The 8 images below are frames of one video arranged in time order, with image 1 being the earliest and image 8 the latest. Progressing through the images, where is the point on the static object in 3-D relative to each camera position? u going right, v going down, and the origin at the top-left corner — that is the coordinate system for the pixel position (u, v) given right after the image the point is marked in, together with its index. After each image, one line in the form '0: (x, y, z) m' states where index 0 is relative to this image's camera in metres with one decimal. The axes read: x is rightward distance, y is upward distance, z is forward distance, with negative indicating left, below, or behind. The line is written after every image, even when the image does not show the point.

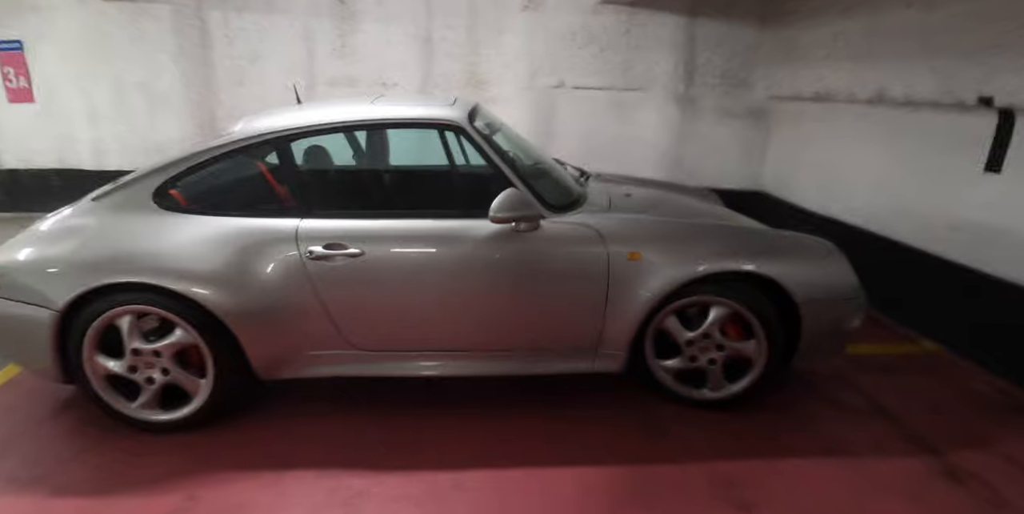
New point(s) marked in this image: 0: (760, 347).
0: (+1.1, -0.4, +2.2) m
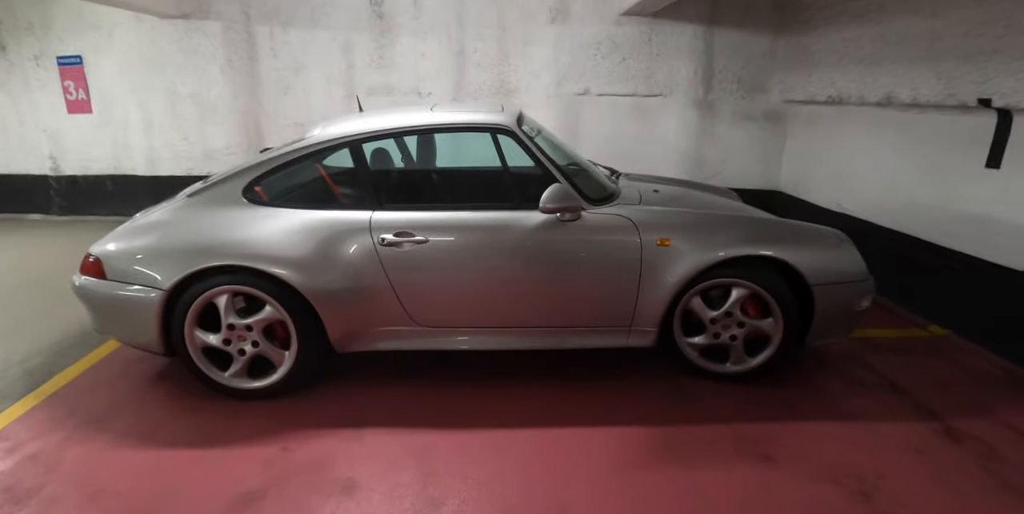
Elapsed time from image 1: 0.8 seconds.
0: (+1.3, -0.3, +2.4) m
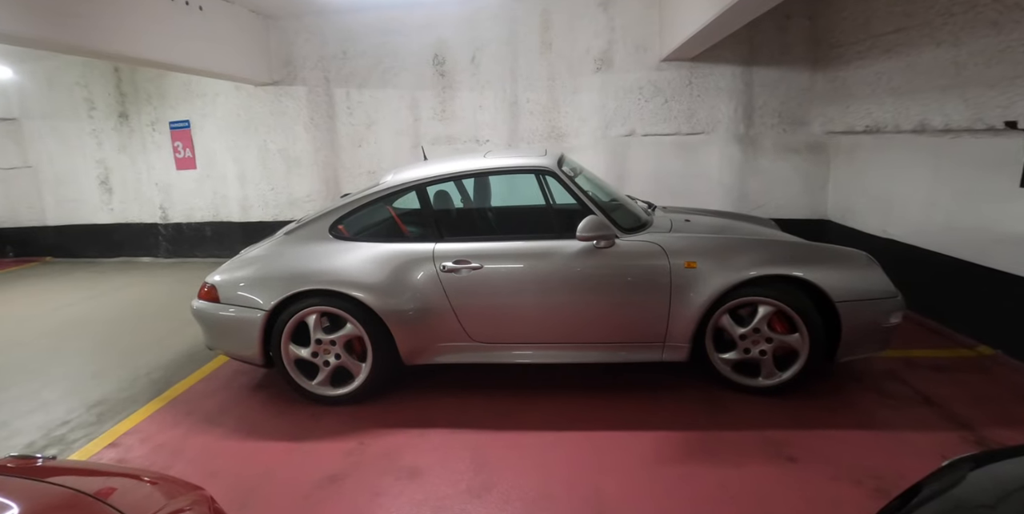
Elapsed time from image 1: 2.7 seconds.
0: (+1.6, -0.4, +2.6) m
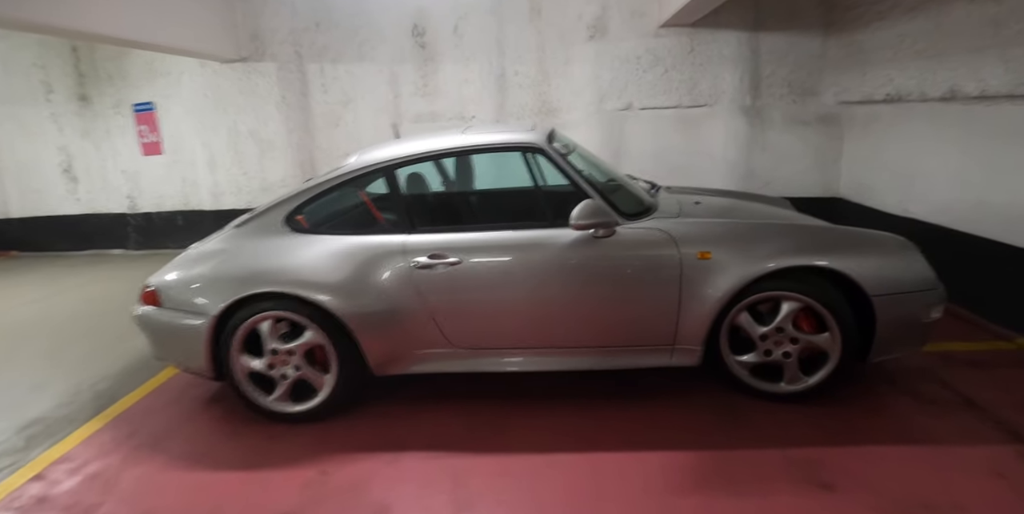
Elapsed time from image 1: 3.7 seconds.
0: (+1.5, -0.4, +2.3) m
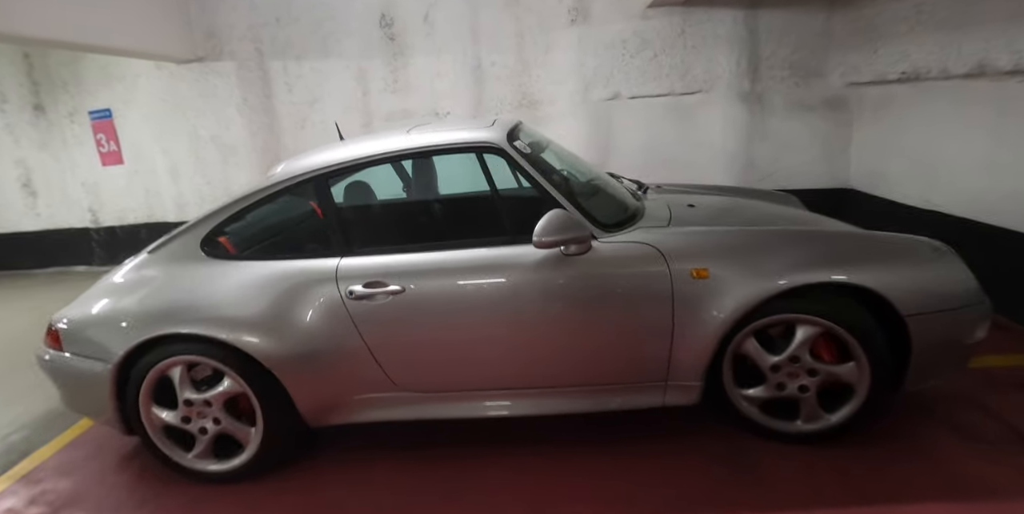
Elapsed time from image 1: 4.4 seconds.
0: (+1.3, -0.4, +1.9) m
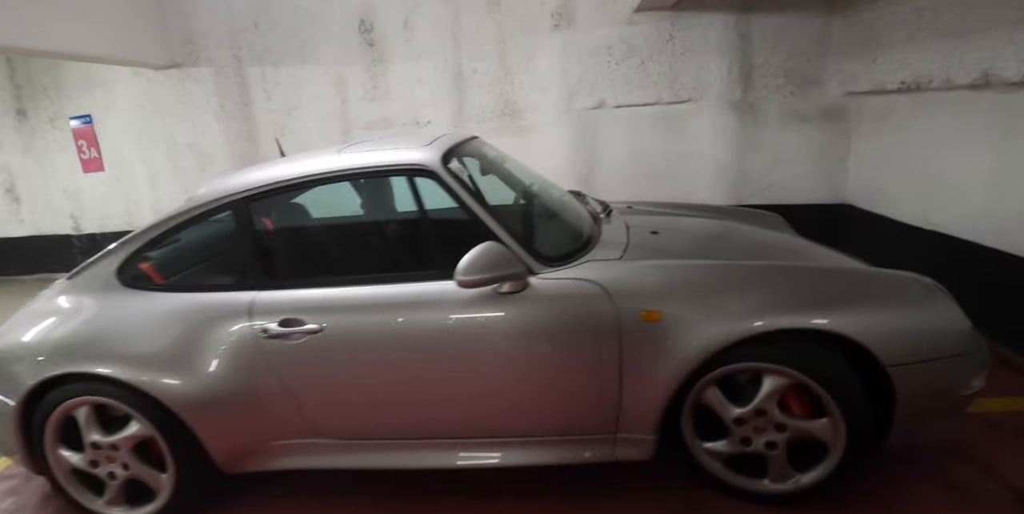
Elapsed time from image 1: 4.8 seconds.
0: (+1.1, -0.6, +1.6) m
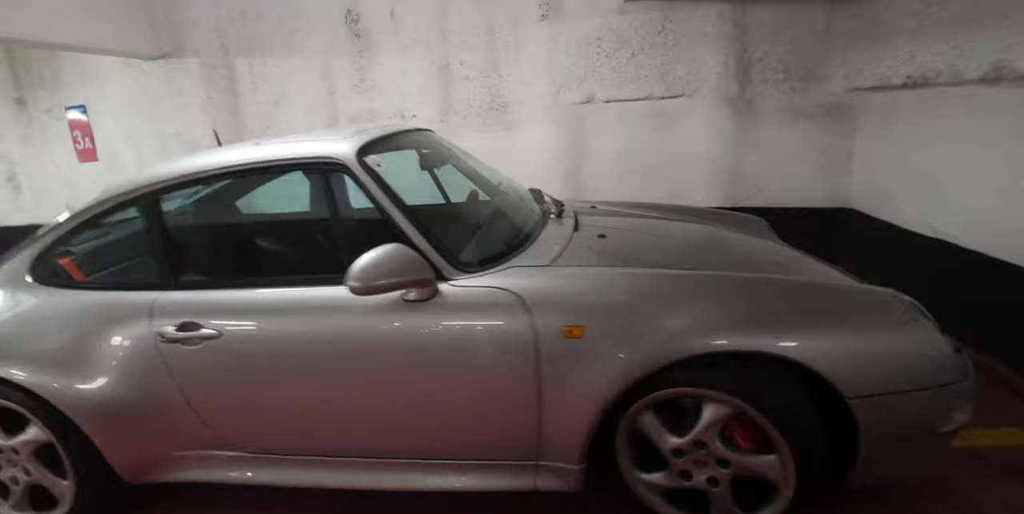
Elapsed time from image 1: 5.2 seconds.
0: (+0.8, -0.6, +1.4) m
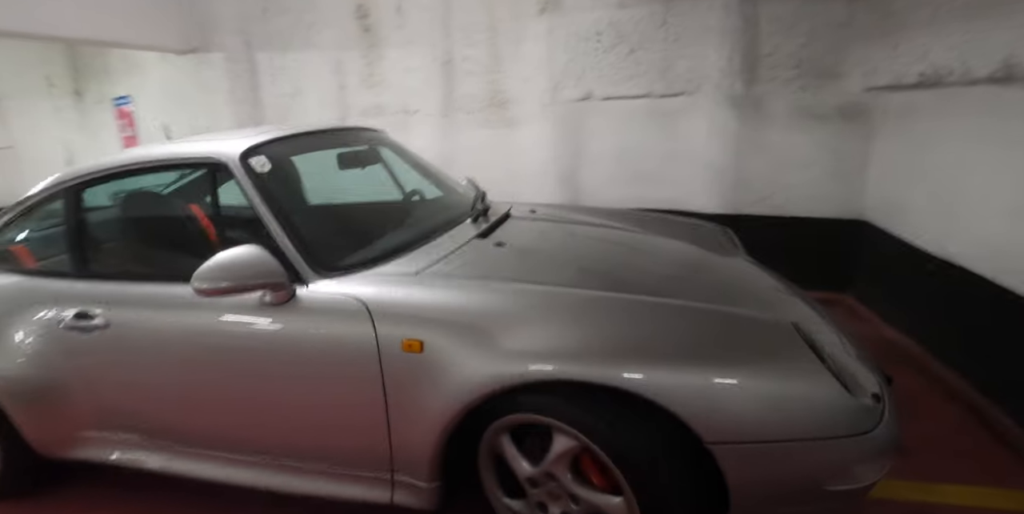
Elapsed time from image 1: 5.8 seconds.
0: (+0.4, -0.7, +1.3) m
